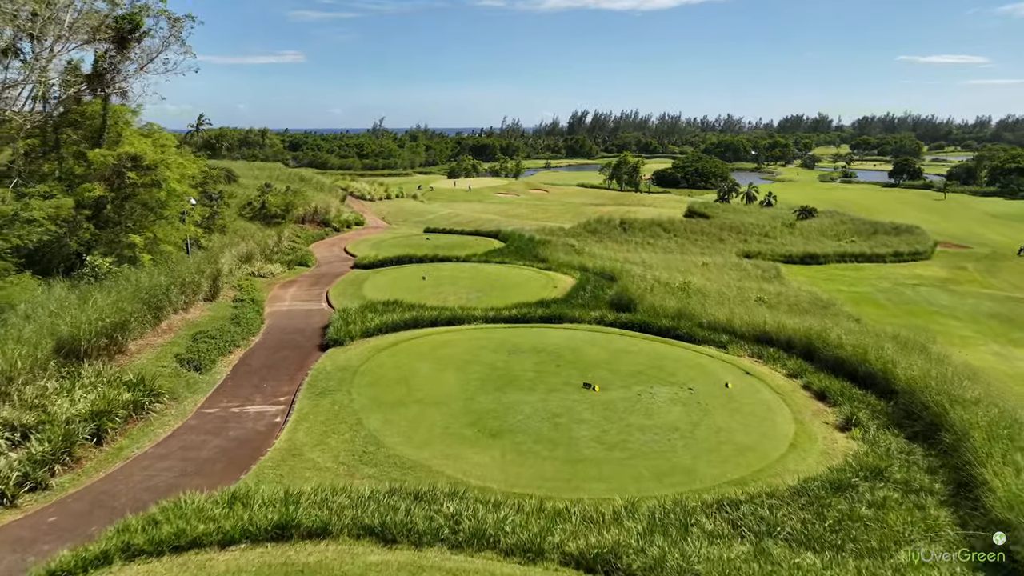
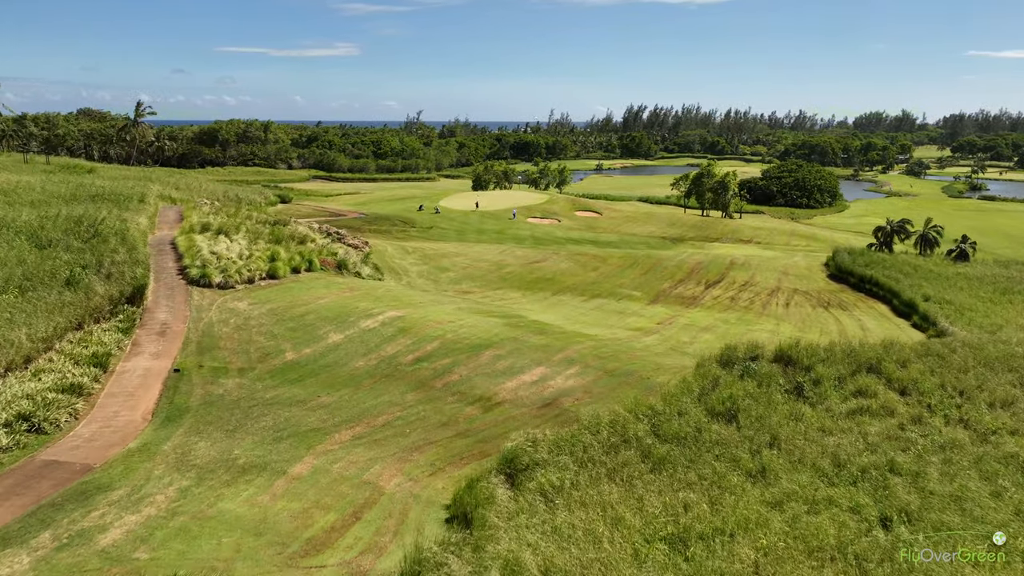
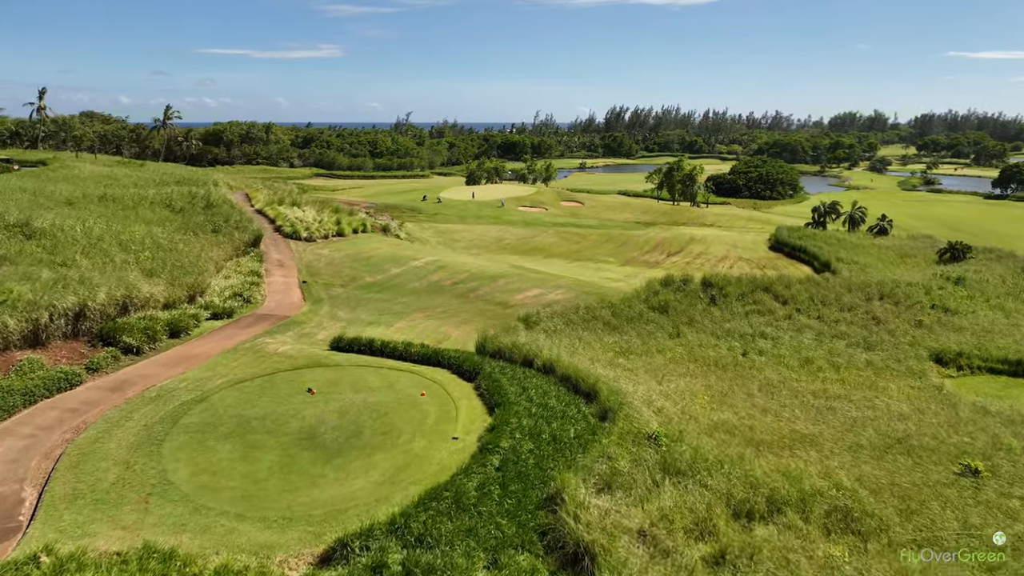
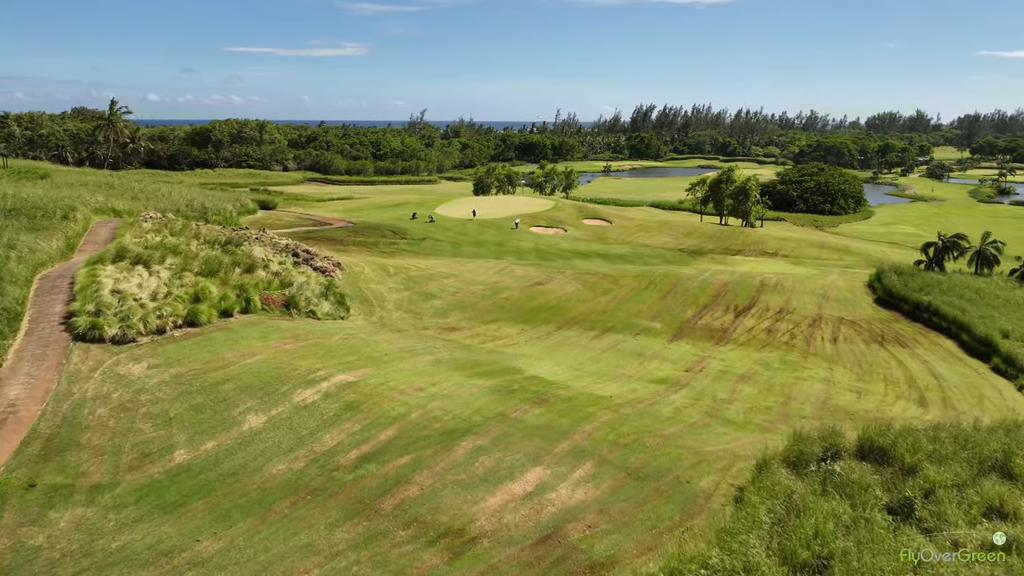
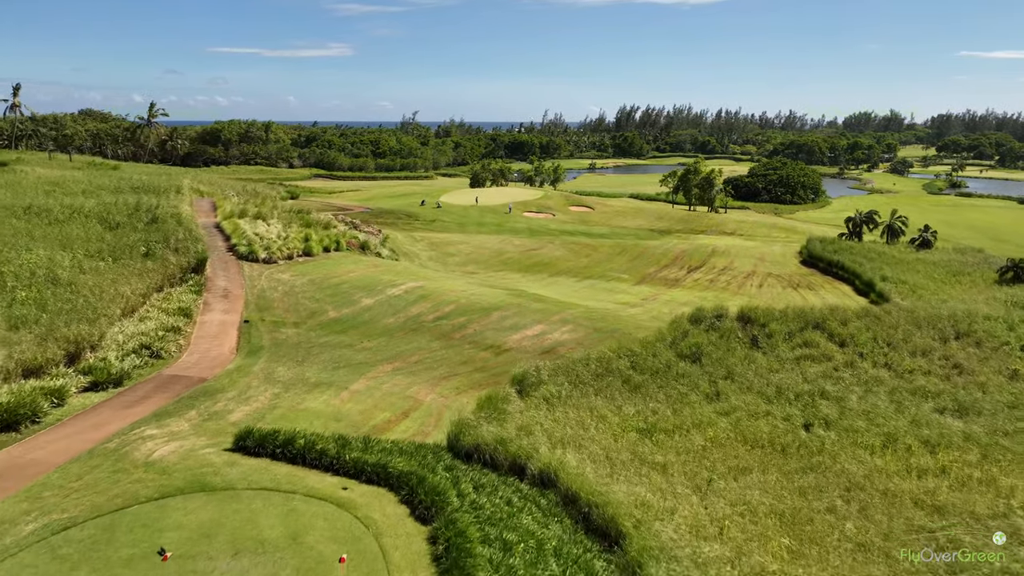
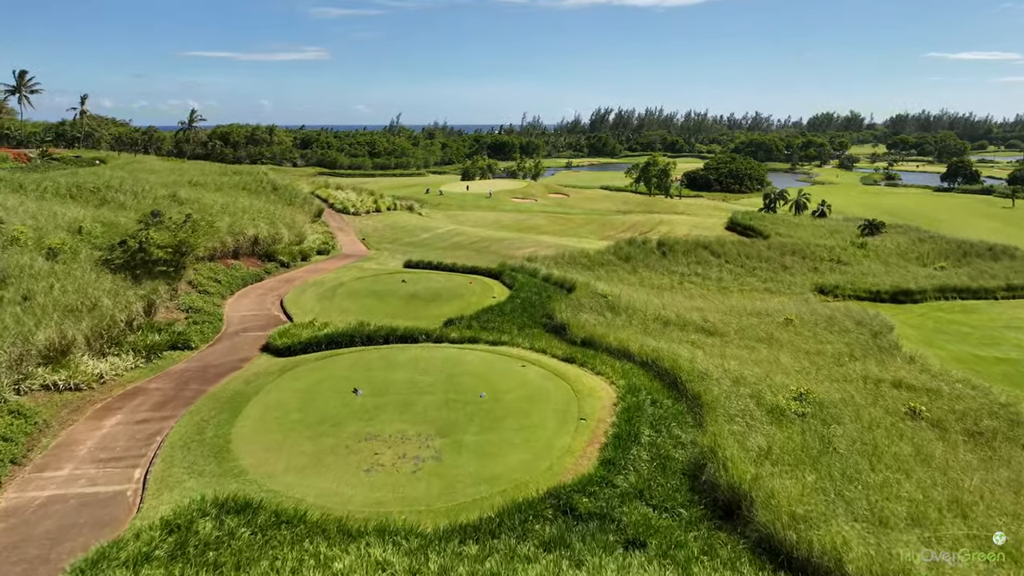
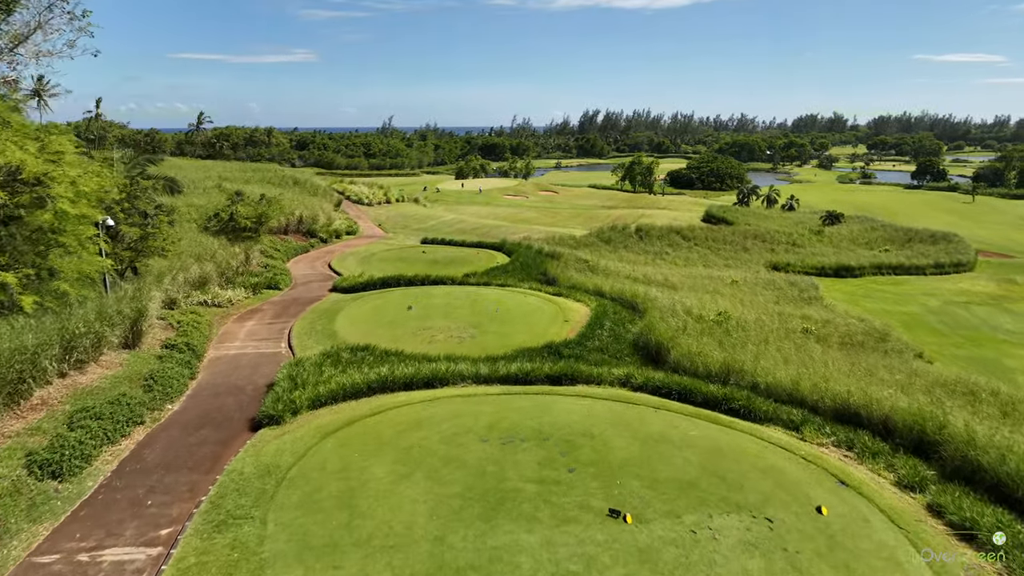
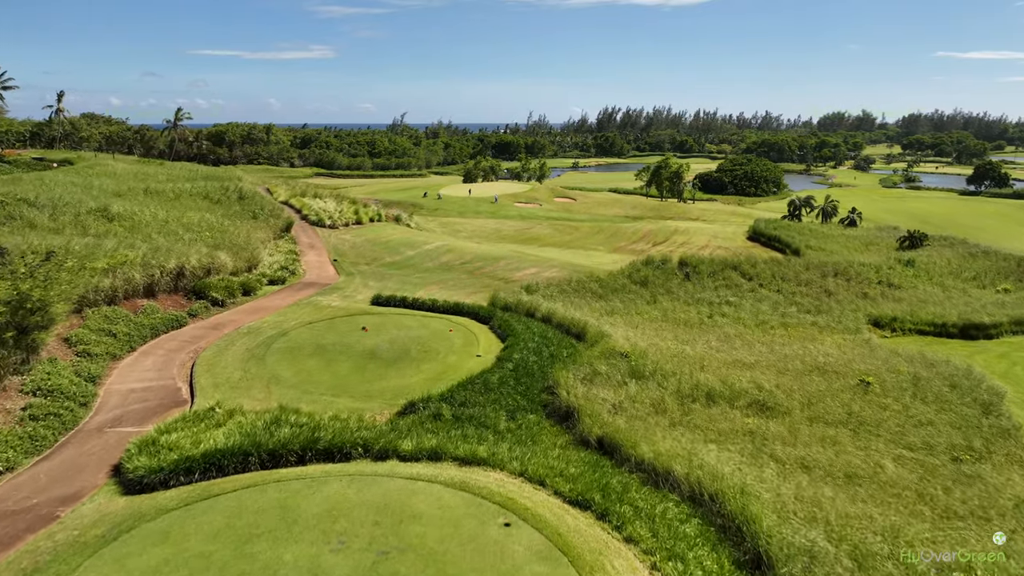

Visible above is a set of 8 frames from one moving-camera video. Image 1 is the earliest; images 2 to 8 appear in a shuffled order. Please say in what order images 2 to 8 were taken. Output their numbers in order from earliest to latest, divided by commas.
7, 6, 8, 3, 5, 2, 4
